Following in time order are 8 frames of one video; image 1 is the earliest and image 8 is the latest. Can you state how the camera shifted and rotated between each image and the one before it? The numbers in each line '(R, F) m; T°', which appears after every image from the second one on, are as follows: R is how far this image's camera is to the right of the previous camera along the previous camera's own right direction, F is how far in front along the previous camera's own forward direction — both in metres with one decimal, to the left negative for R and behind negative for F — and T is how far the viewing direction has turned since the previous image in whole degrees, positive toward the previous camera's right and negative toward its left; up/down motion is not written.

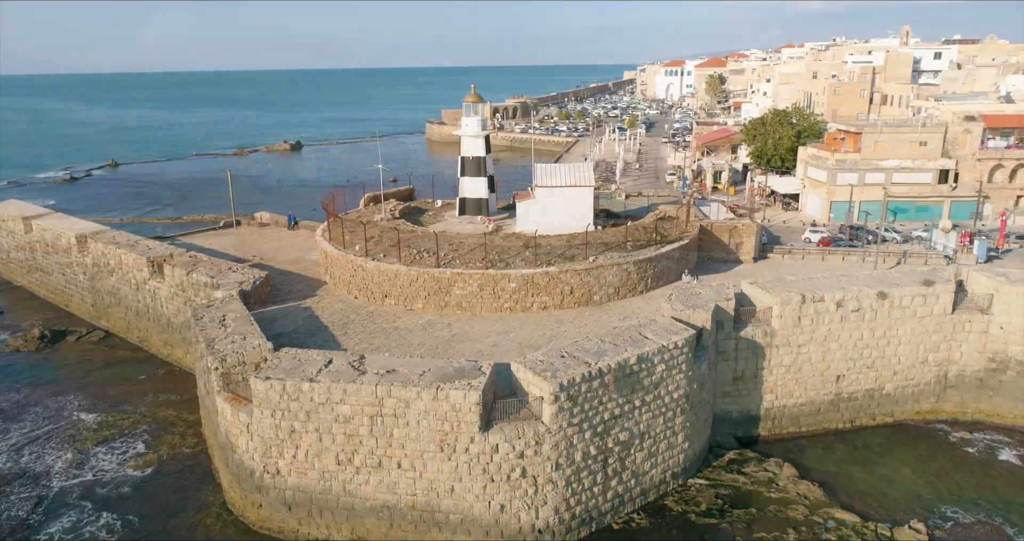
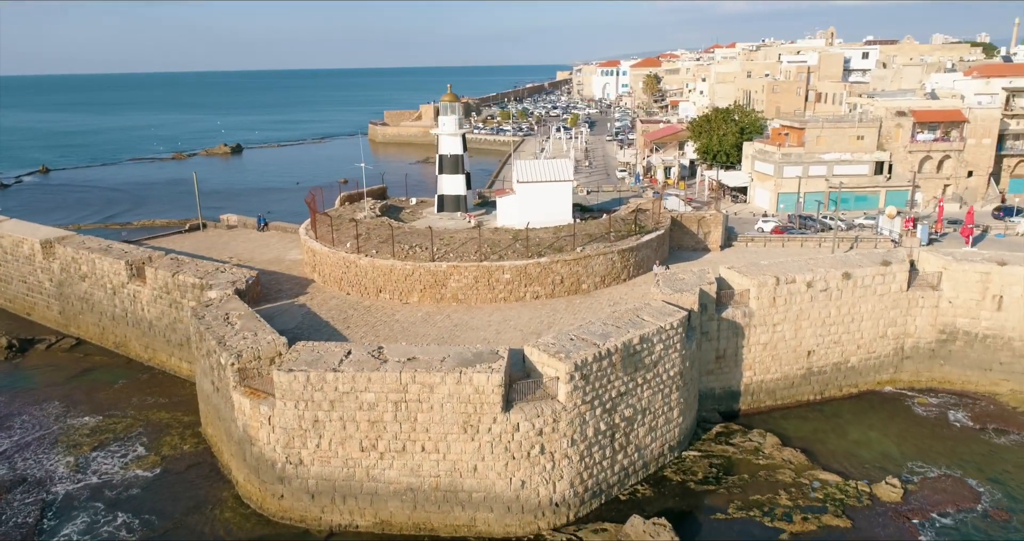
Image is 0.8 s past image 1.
(-1.4, -0.6) m; +5°
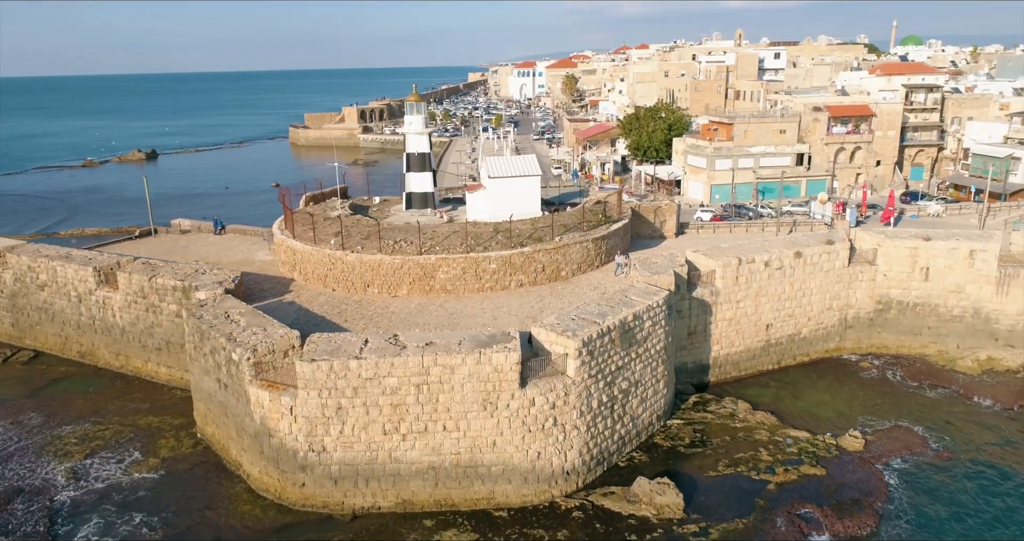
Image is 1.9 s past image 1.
(-1.8, -0.8) m; +7°
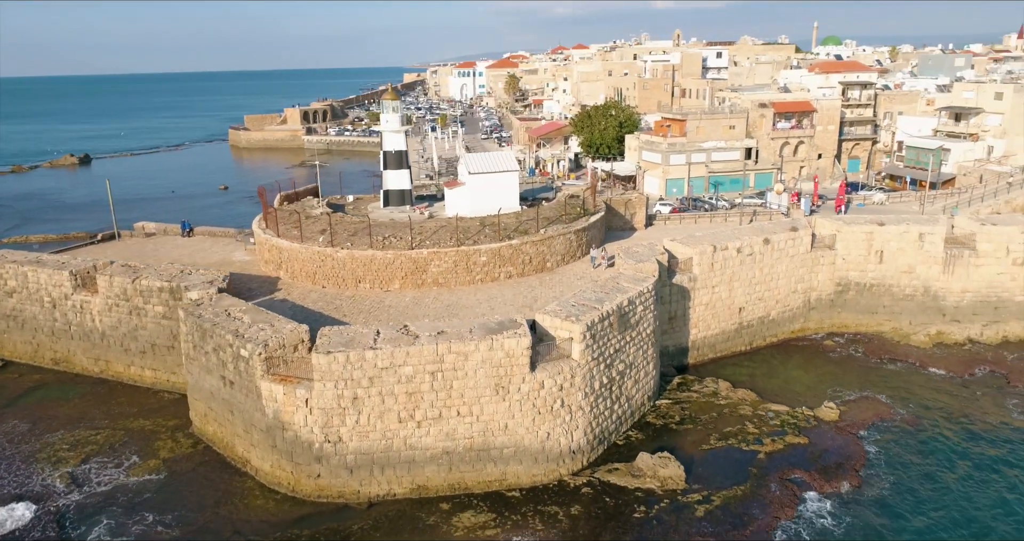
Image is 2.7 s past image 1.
(-1.4, -0.5) m; +5°
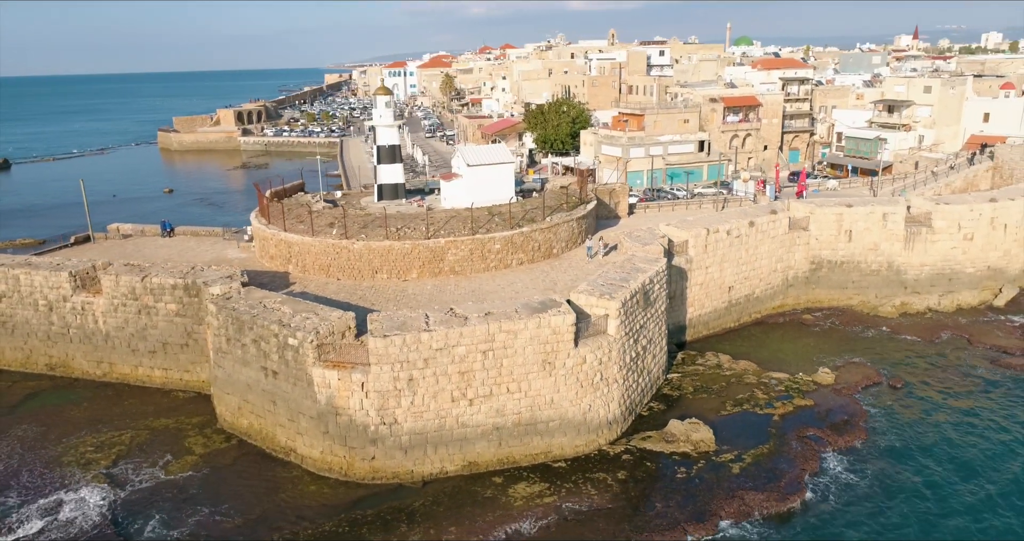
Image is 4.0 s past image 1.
(-2.4, -0.6) m; +6°
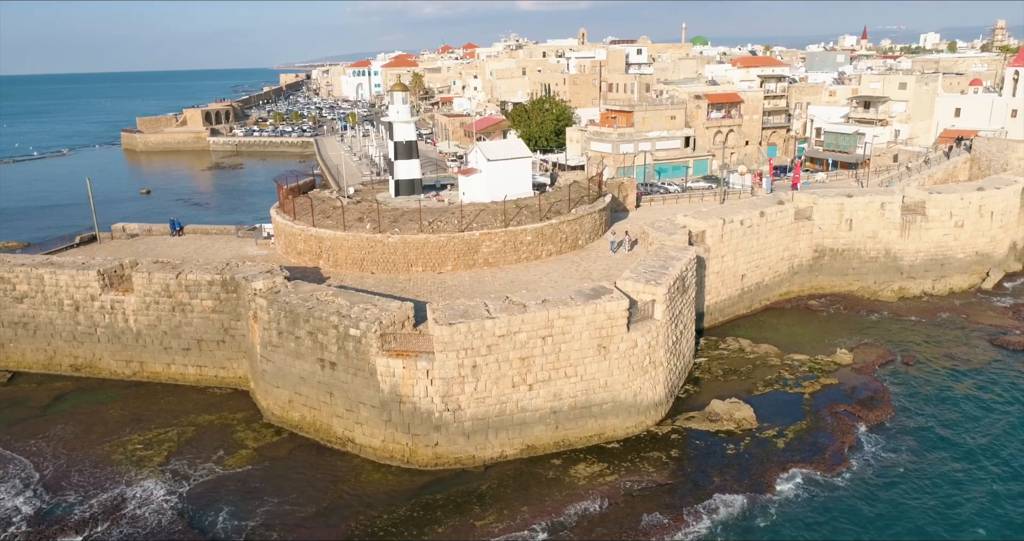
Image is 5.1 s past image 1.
(-2.1, -0.4) m; +4°
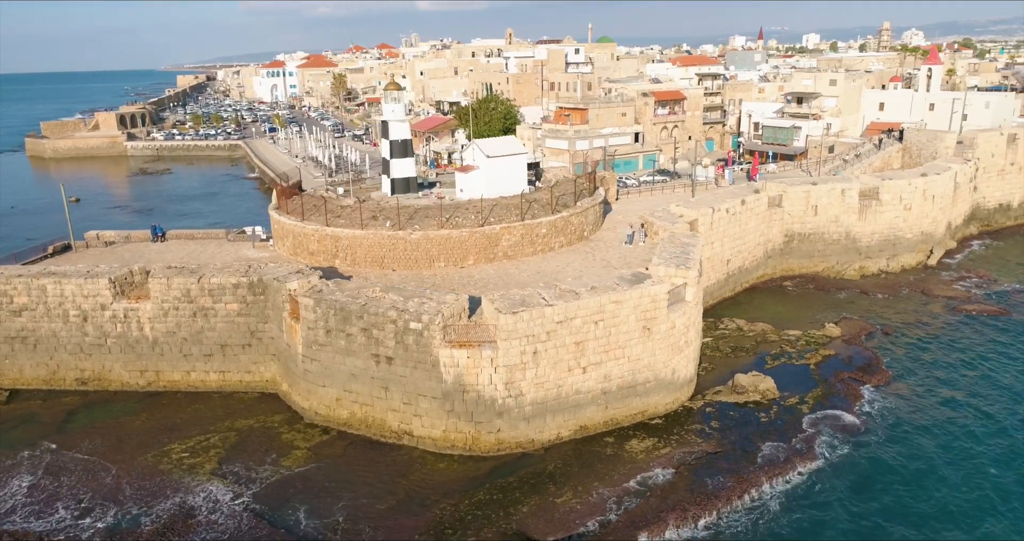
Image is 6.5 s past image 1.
(-3.1, -0.4) m; +7°
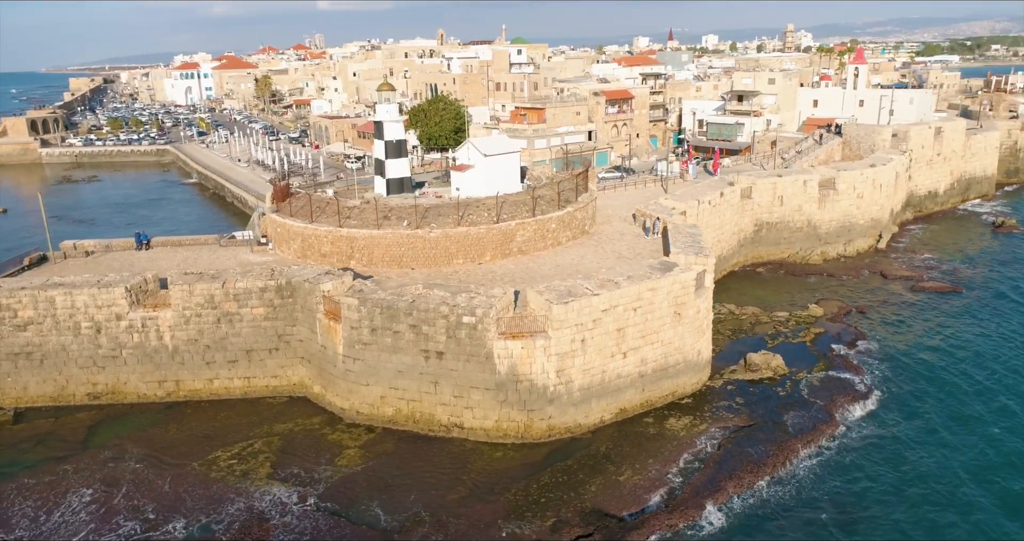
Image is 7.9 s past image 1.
(-2.9, -0.4) m; +7°
